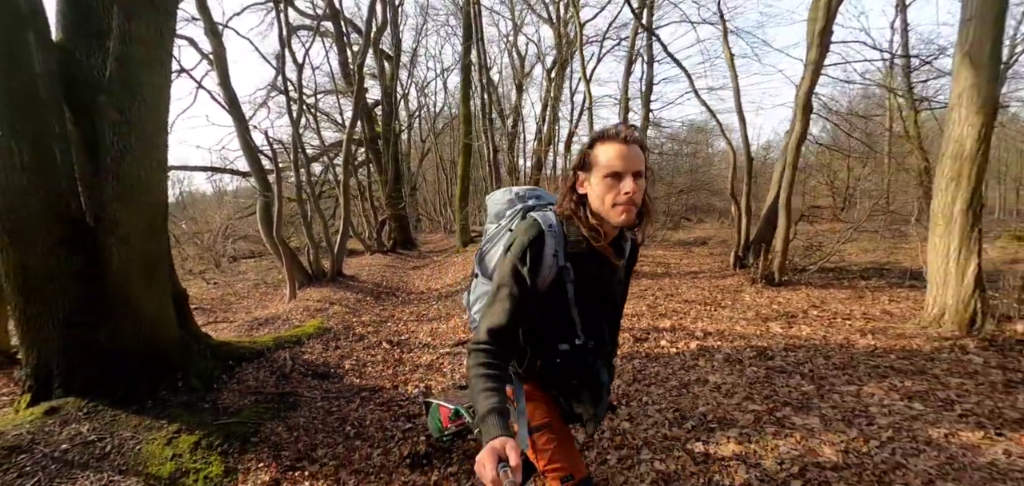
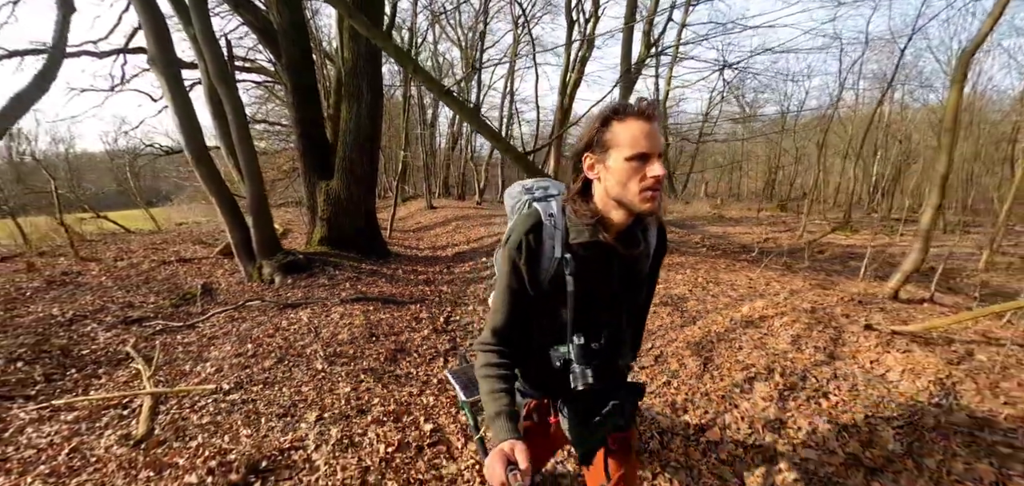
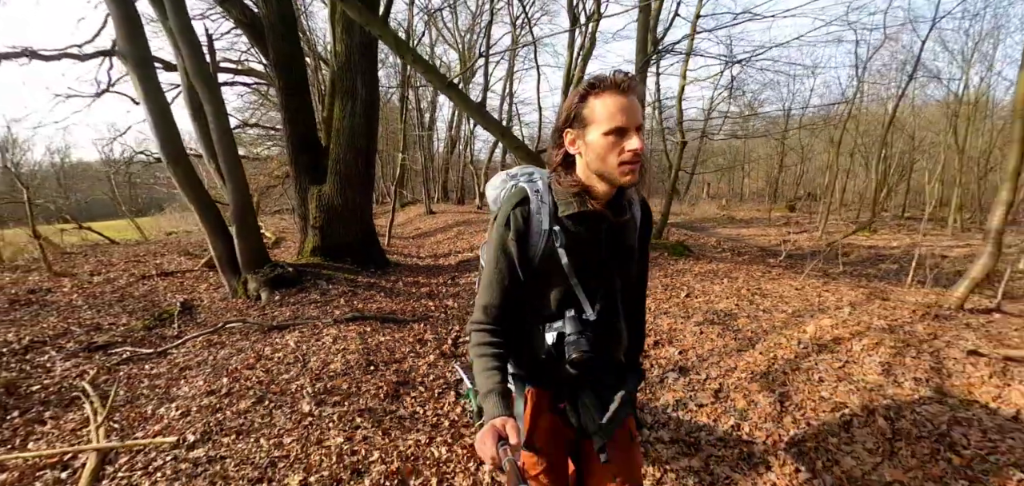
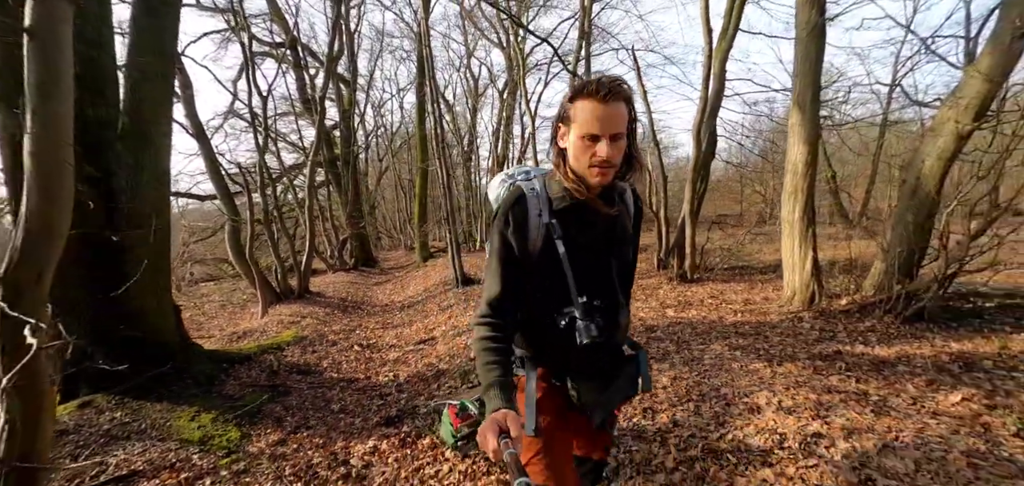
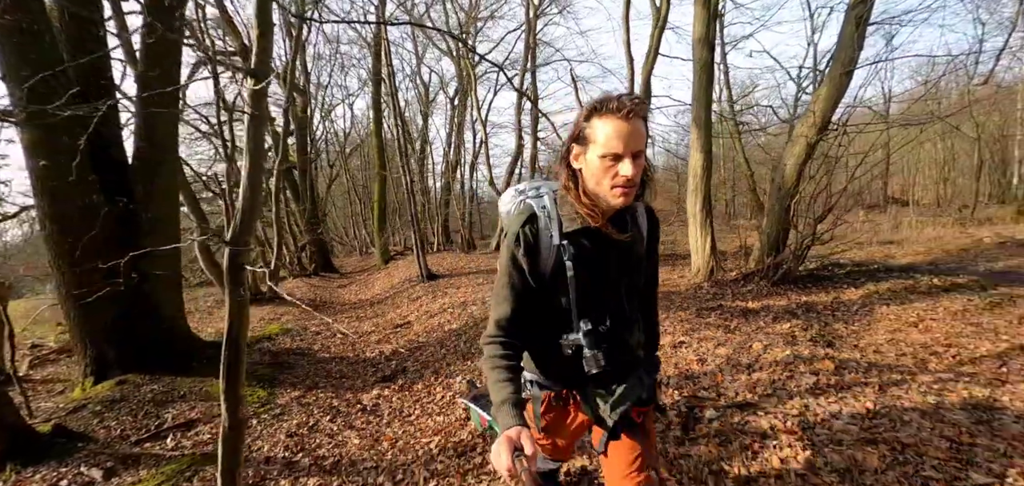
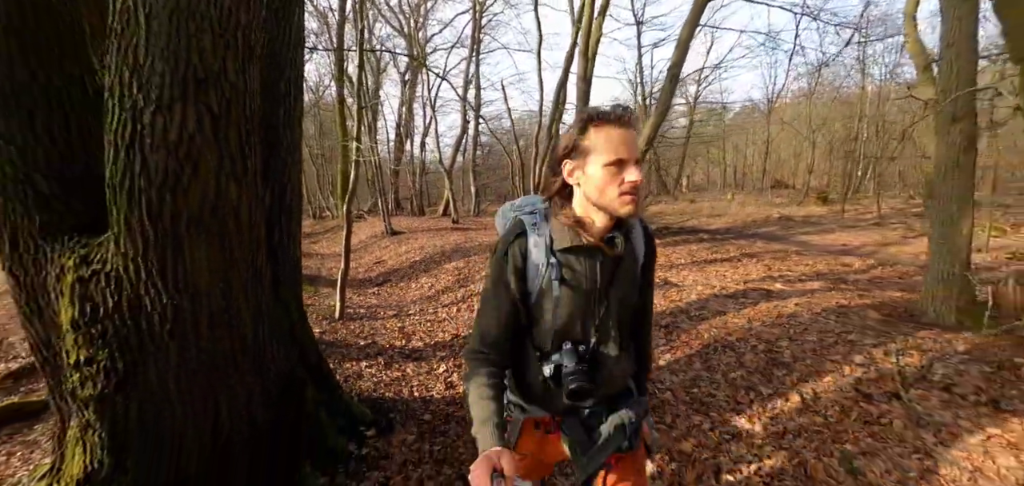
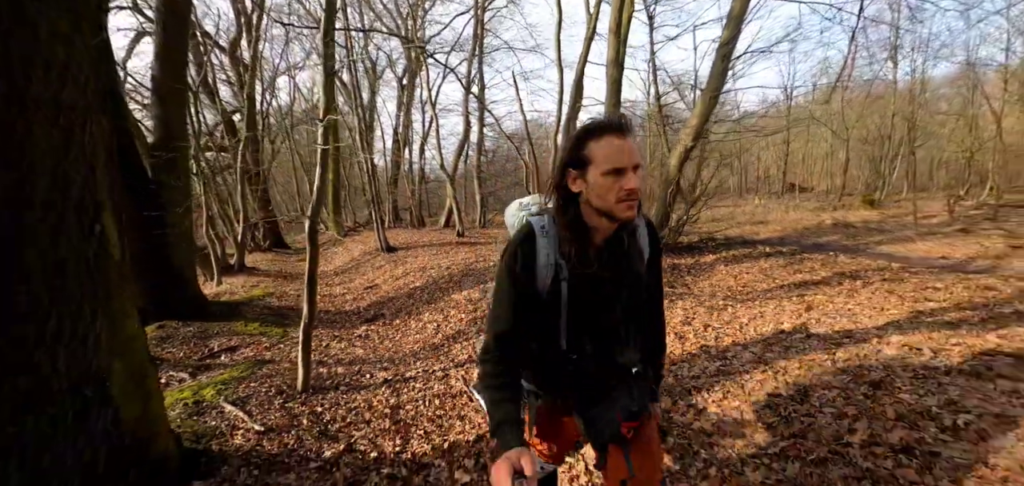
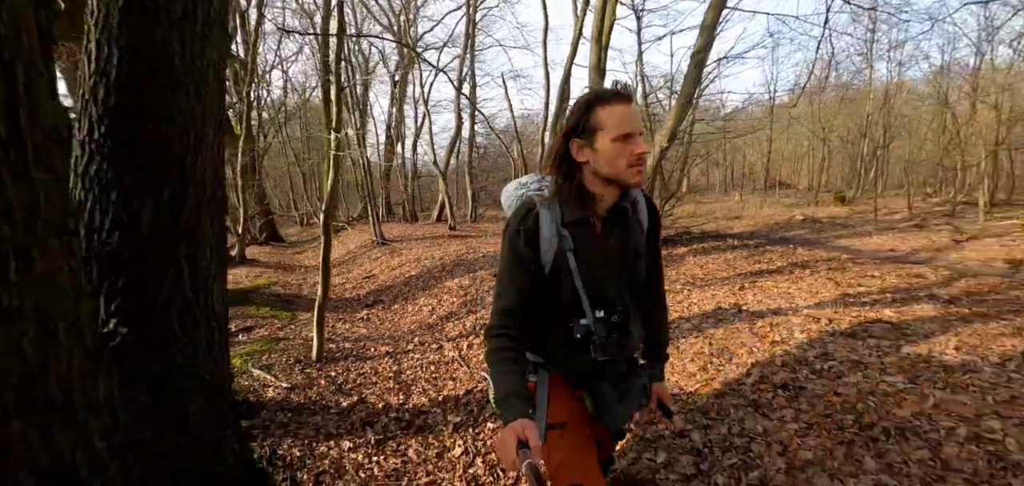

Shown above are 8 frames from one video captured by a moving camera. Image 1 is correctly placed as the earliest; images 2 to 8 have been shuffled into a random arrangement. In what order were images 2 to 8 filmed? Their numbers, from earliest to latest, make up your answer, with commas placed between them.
4, 5, 7, 8, 6, 3, 2
